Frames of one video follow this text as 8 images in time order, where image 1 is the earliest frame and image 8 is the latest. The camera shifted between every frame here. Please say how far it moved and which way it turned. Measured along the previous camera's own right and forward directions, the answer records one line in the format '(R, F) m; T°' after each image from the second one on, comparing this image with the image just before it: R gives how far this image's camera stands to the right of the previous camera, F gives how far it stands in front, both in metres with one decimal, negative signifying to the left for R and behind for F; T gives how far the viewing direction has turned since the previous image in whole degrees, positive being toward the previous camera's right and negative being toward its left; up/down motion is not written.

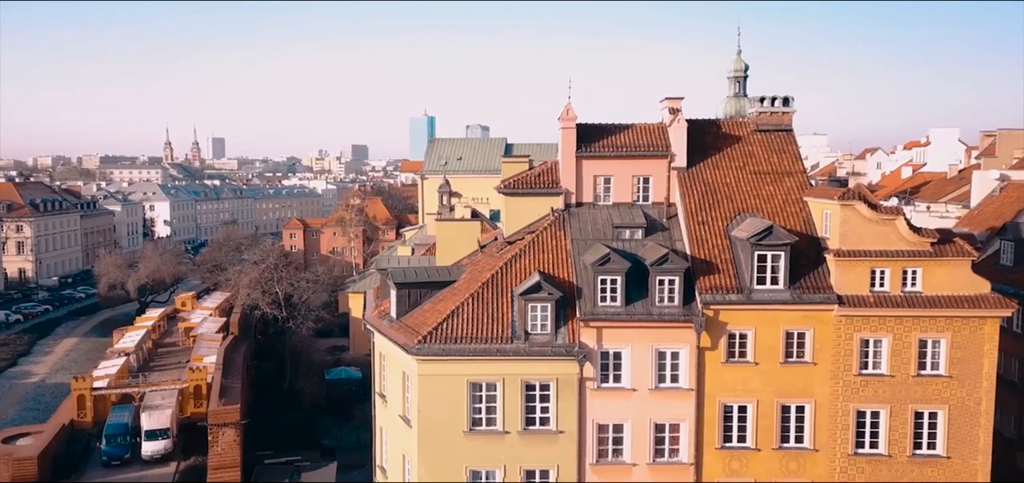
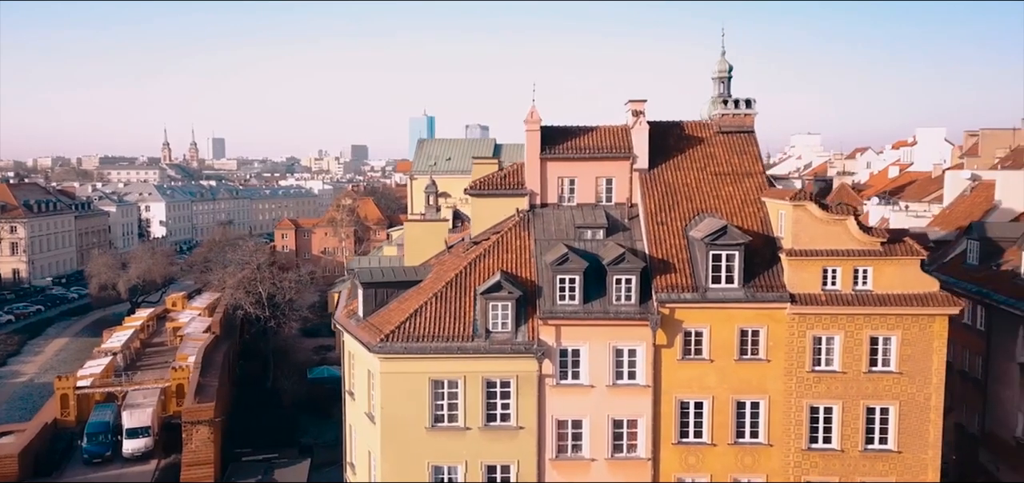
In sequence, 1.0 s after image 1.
(+1.3, -0.6) m; 0°
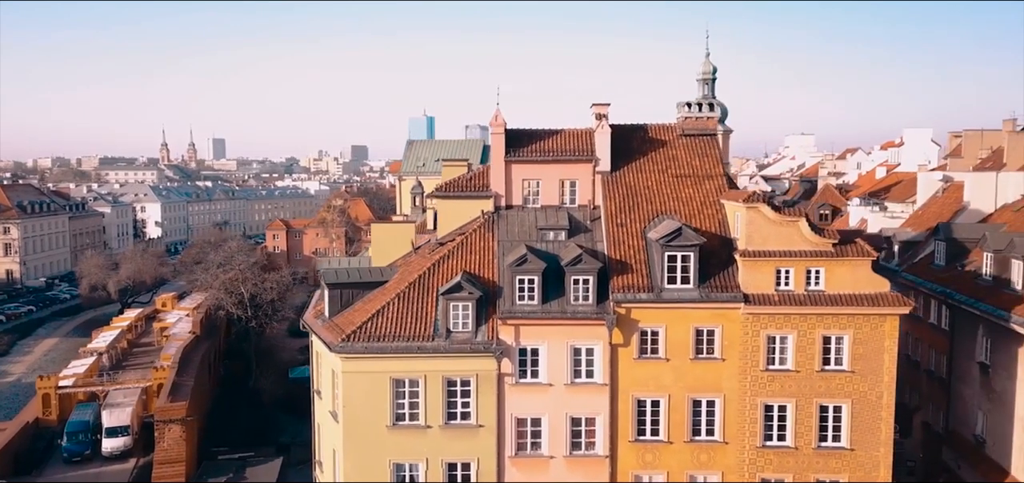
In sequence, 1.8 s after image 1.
(+1.4, -0.5) m; 0°
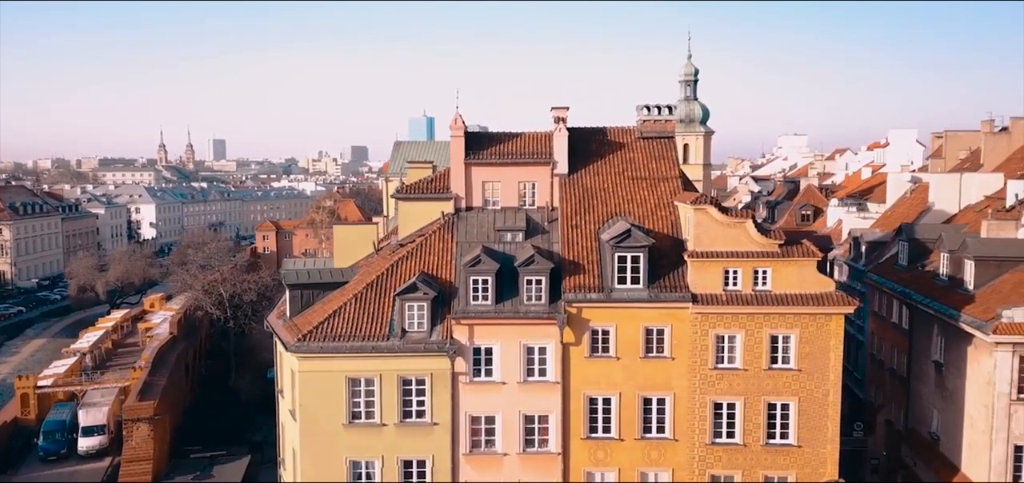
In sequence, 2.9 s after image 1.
(+1.6, -0.5) m; 0°
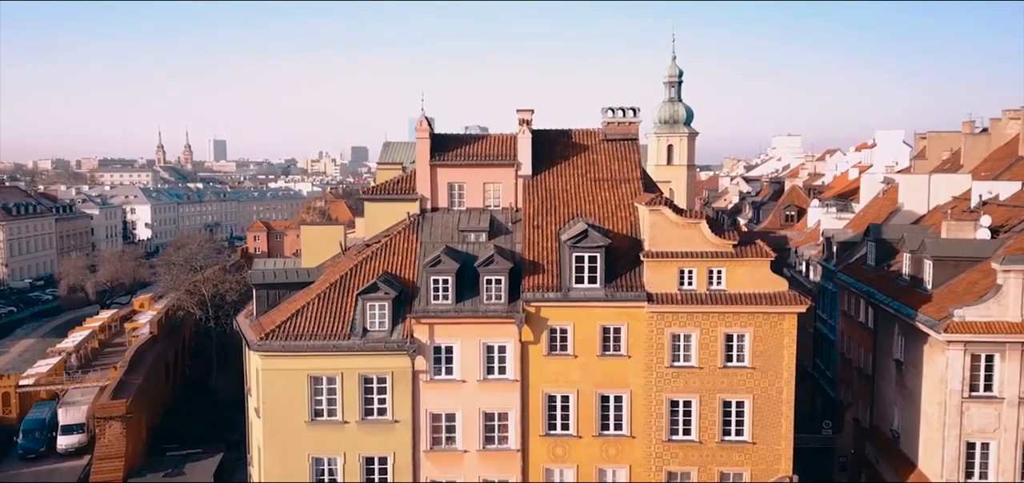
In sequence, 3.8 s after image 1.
(+1.4, -0.5) m; 0°
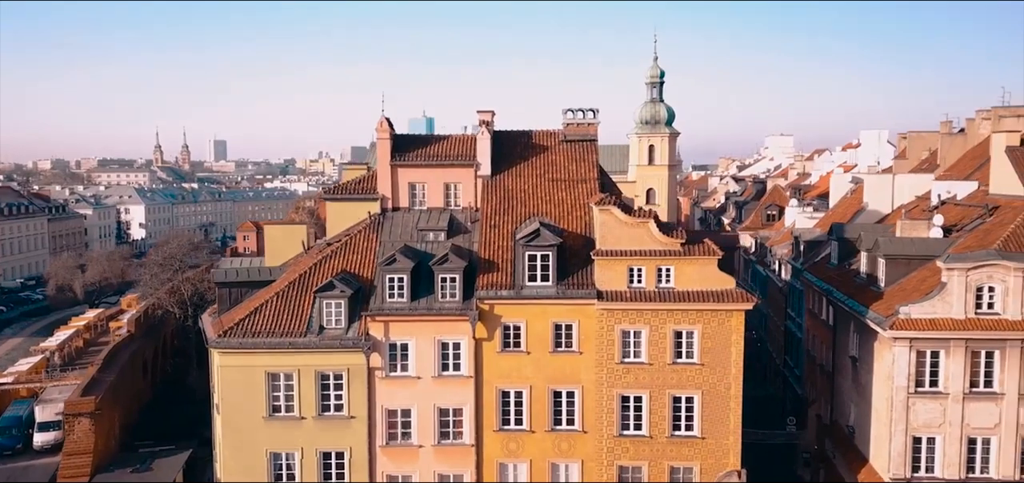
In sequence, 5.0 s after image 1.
(+1.7, -0.6) m; 0°
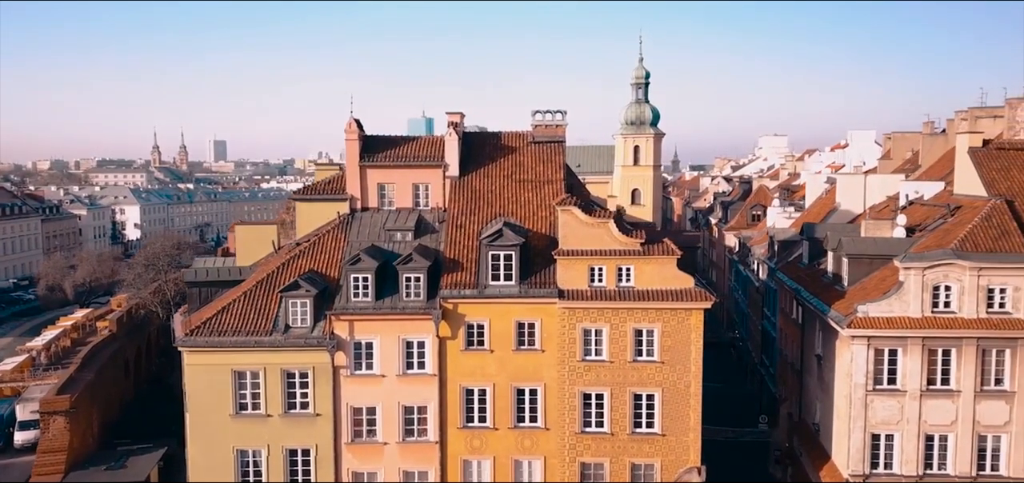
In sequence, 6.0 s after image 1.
(+1.3, -0.4) m; 0°
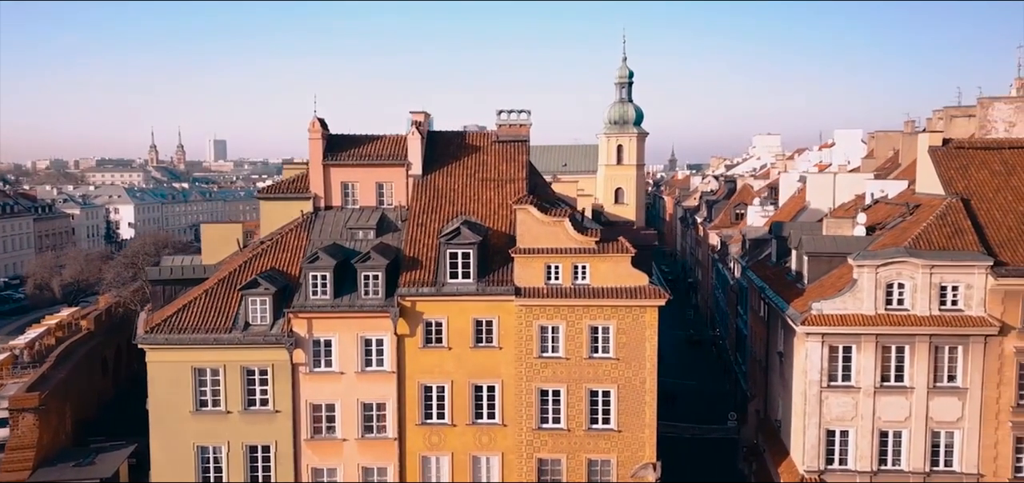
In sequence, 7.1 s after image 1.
(+1.6, -0.3) m; 0°
